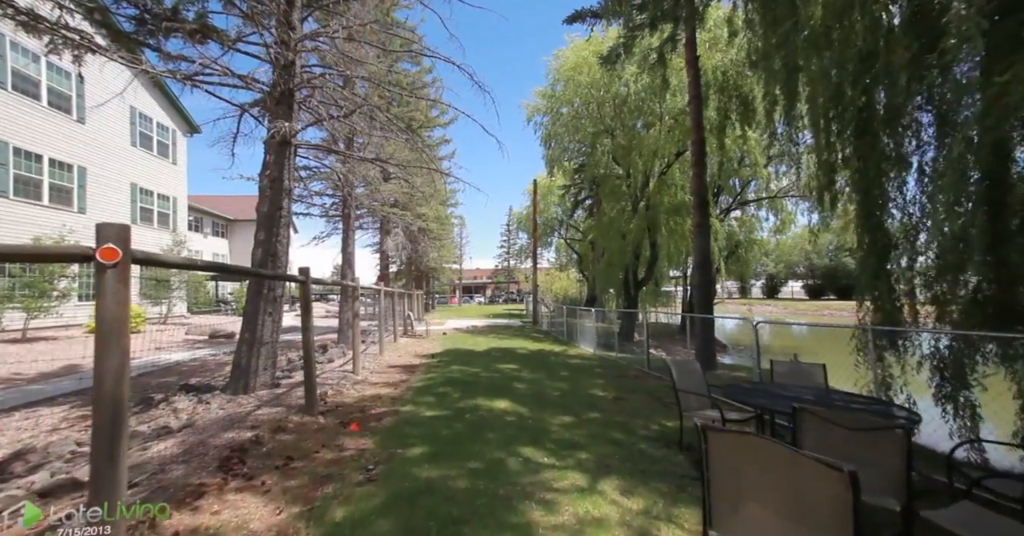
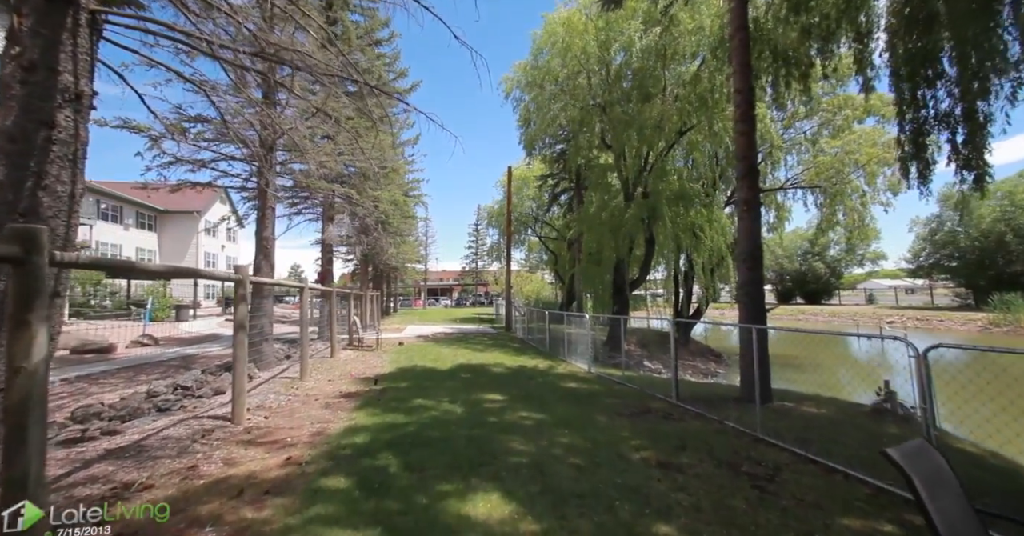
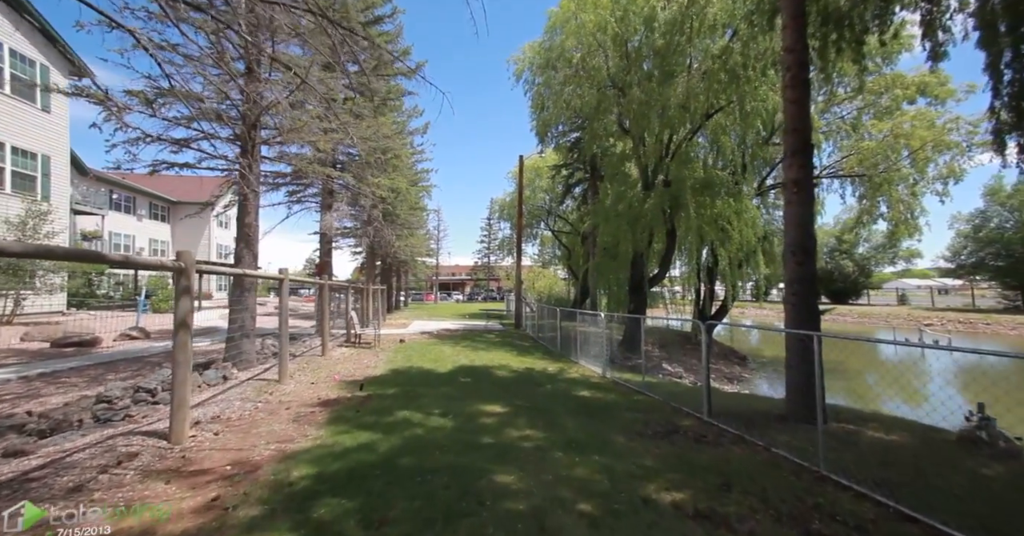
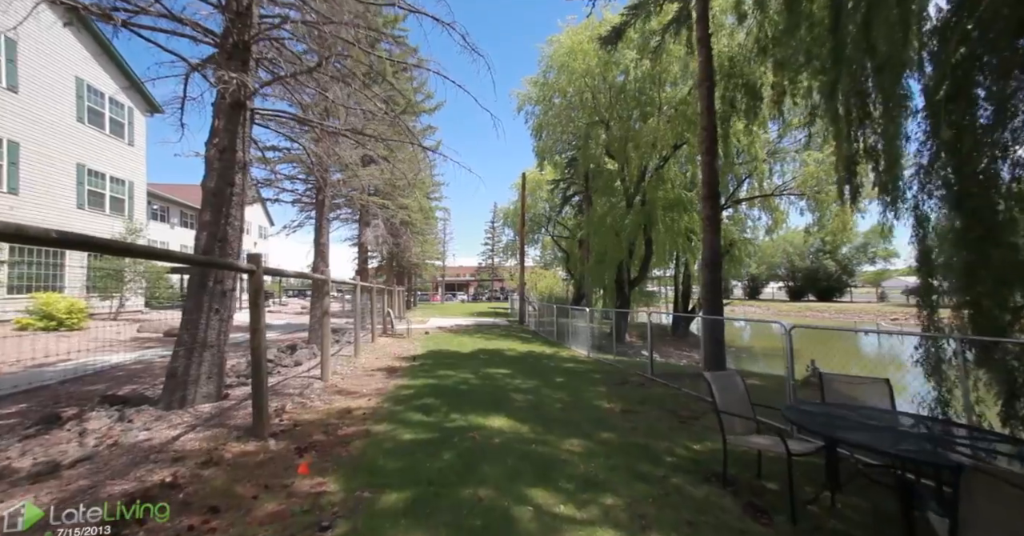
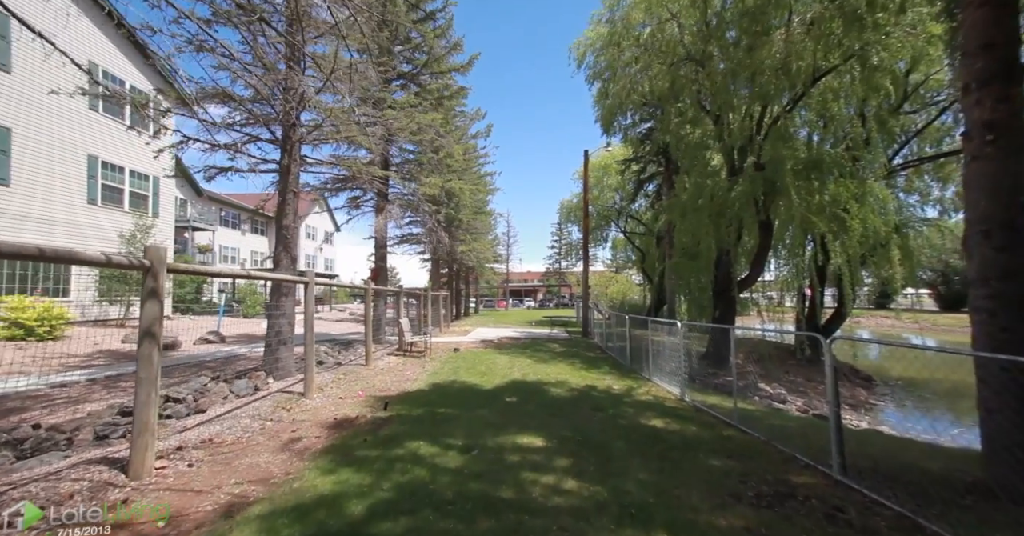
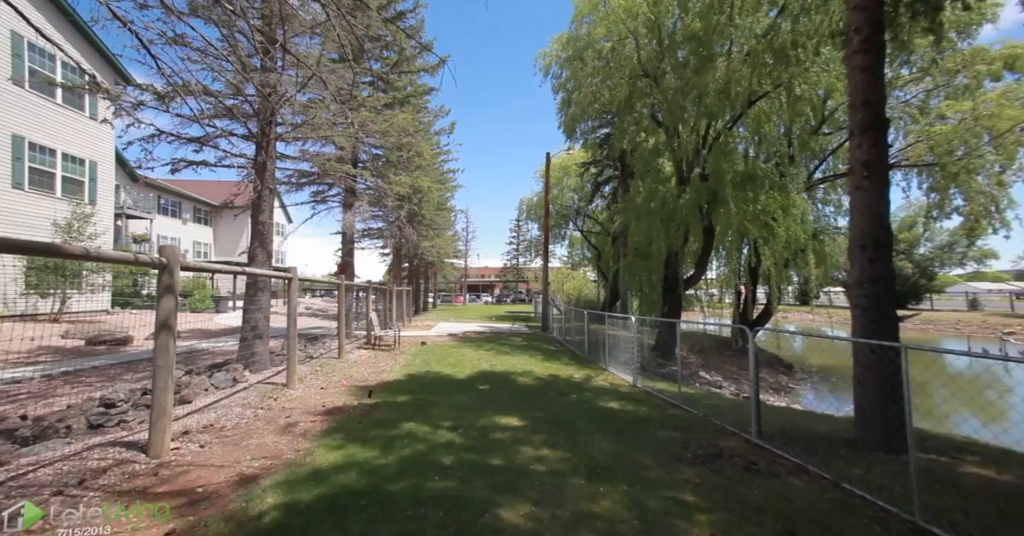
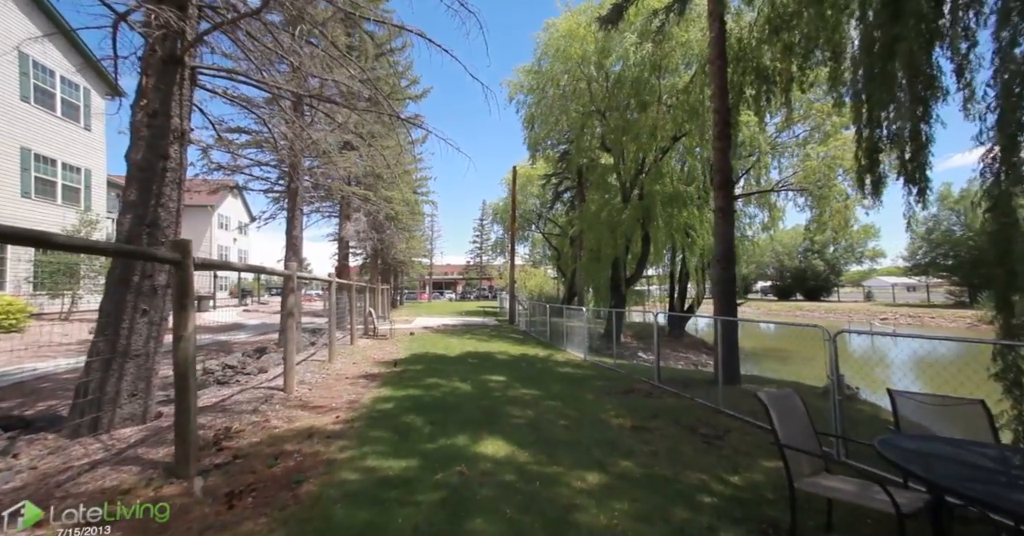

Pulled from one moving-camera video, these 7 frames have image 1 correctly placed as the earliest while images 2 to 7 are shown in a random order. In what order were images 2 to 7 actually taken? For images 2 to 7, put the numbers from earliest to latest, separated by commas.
4, 7, 2, 3, 6, 5
